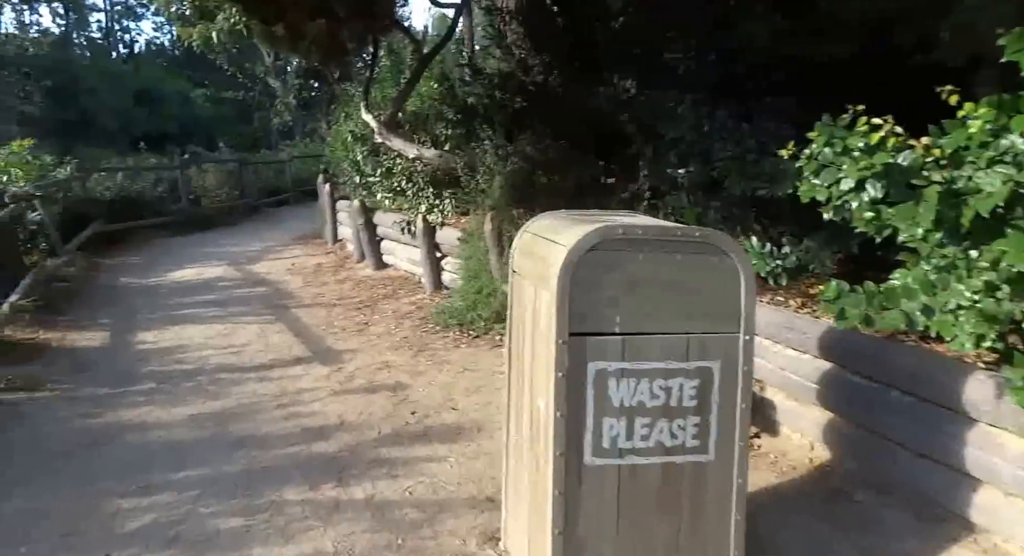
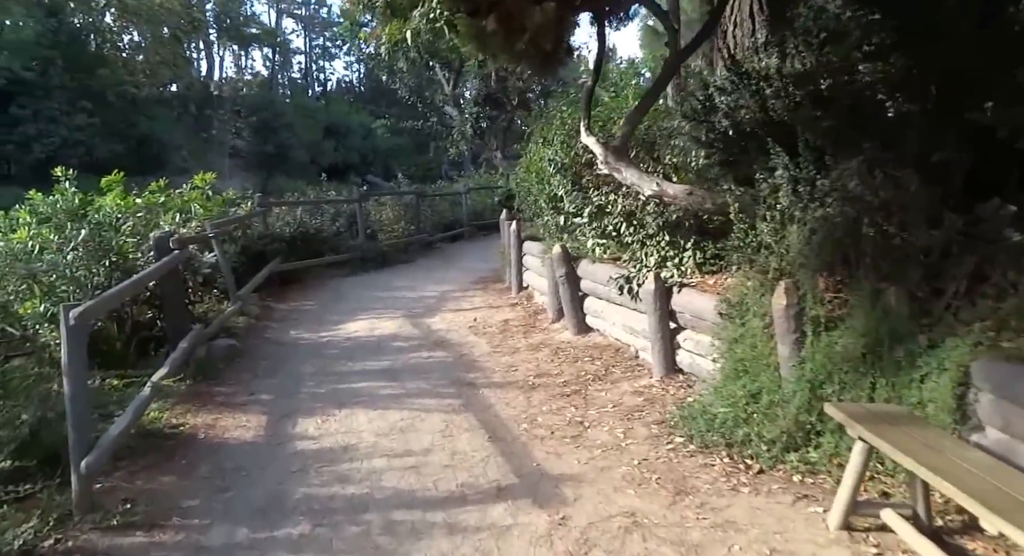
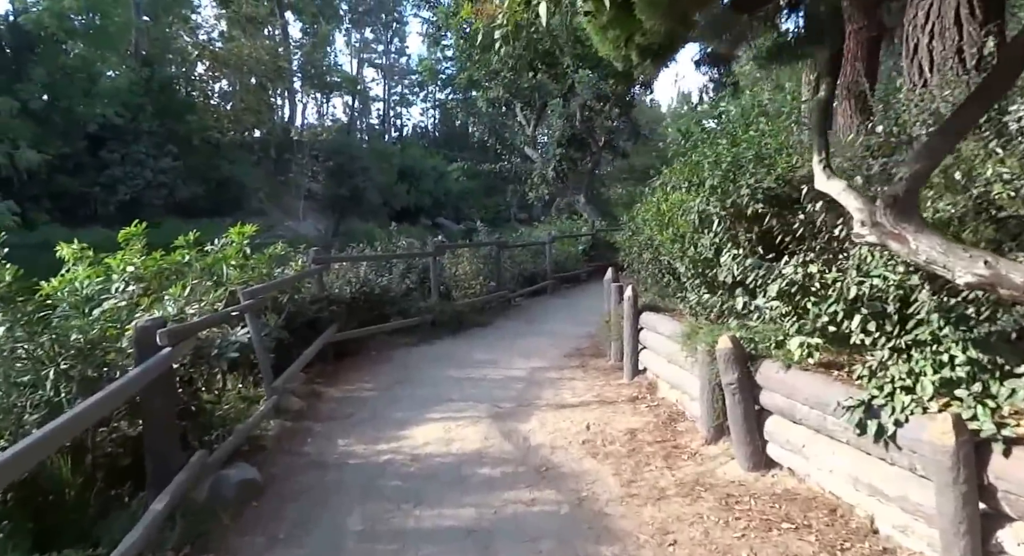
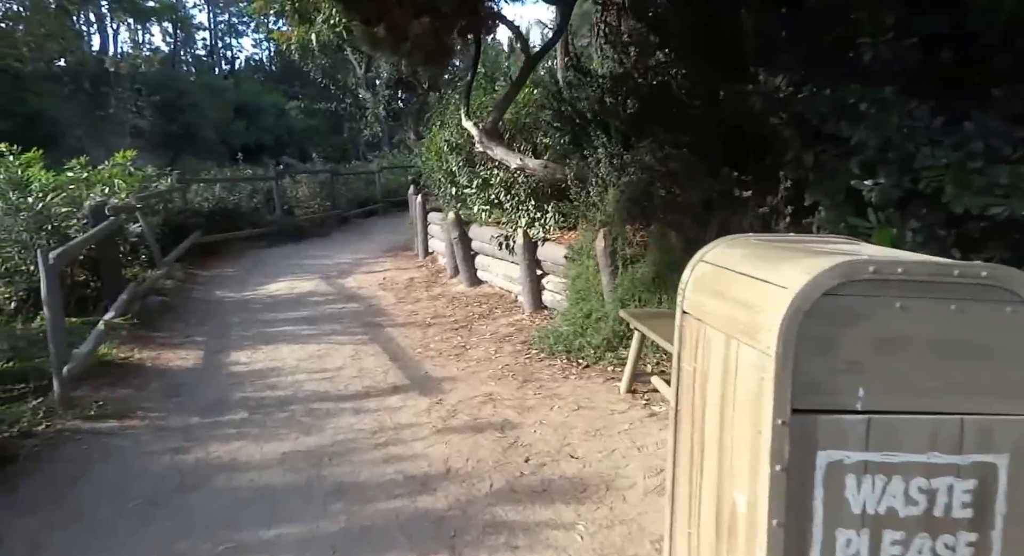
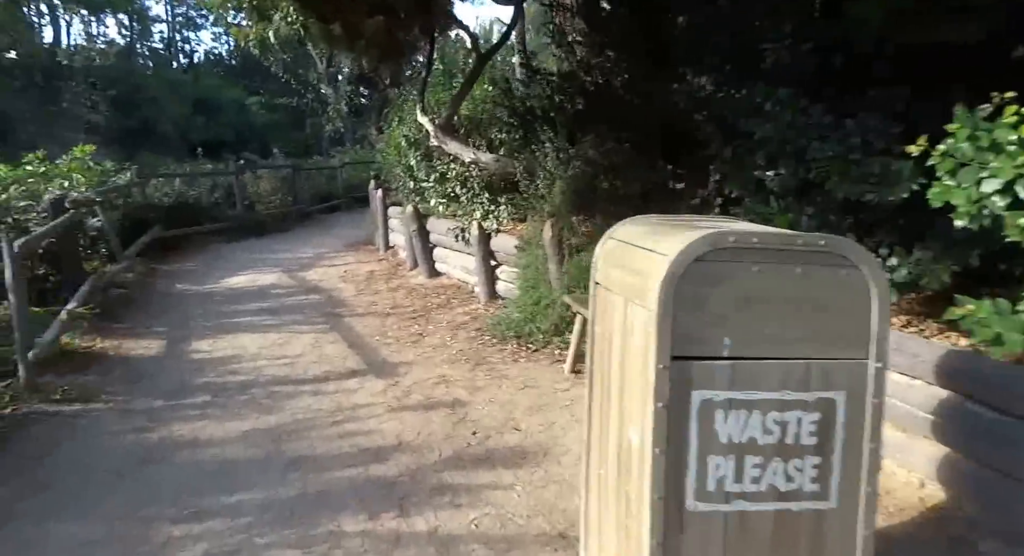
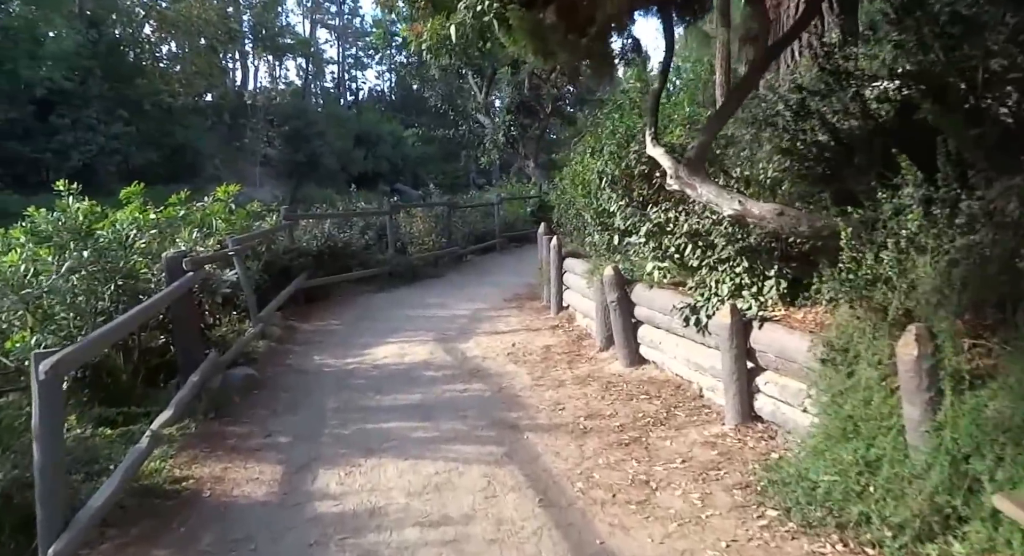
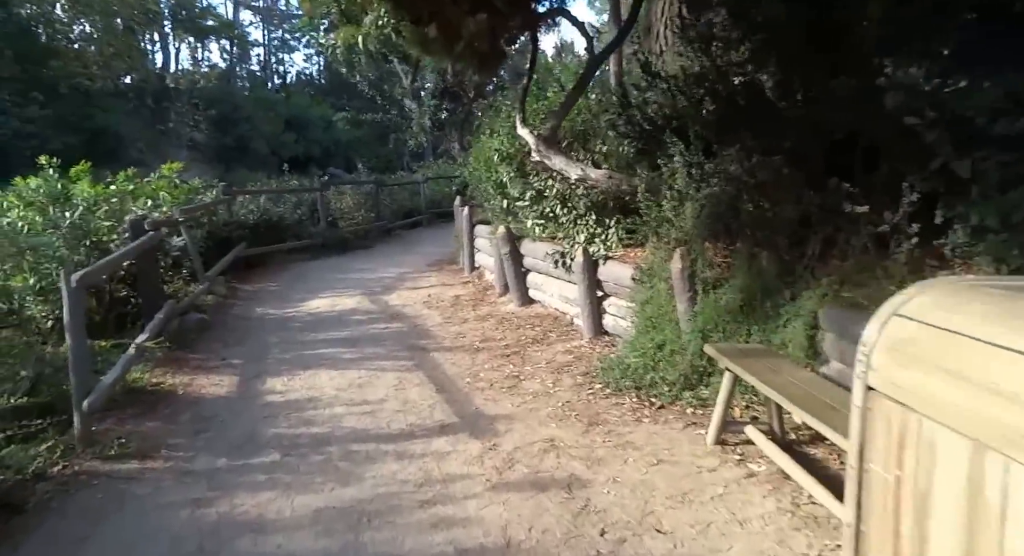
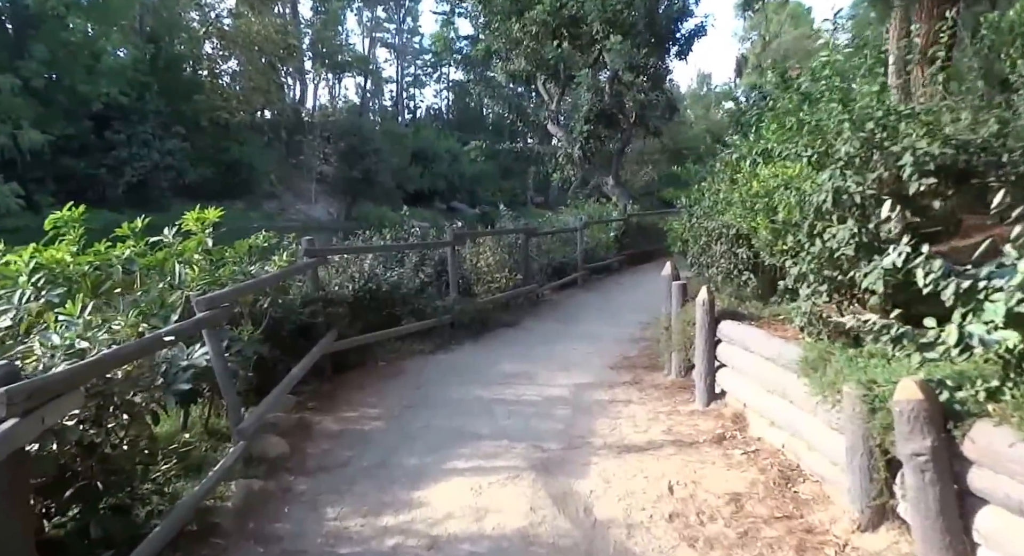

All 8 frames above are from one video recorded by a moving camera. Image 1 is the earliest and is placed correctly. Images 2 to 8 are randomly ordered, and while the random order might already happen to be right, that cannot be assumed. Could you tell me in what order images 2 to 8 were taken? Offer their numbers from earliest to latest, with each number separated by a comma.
5, 4, 7, 2, 6, 3, 8
